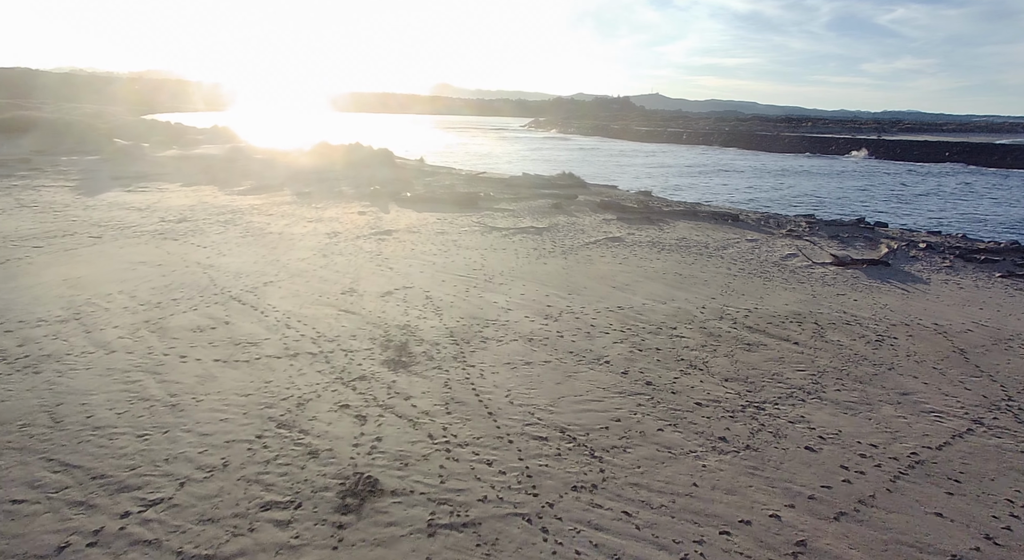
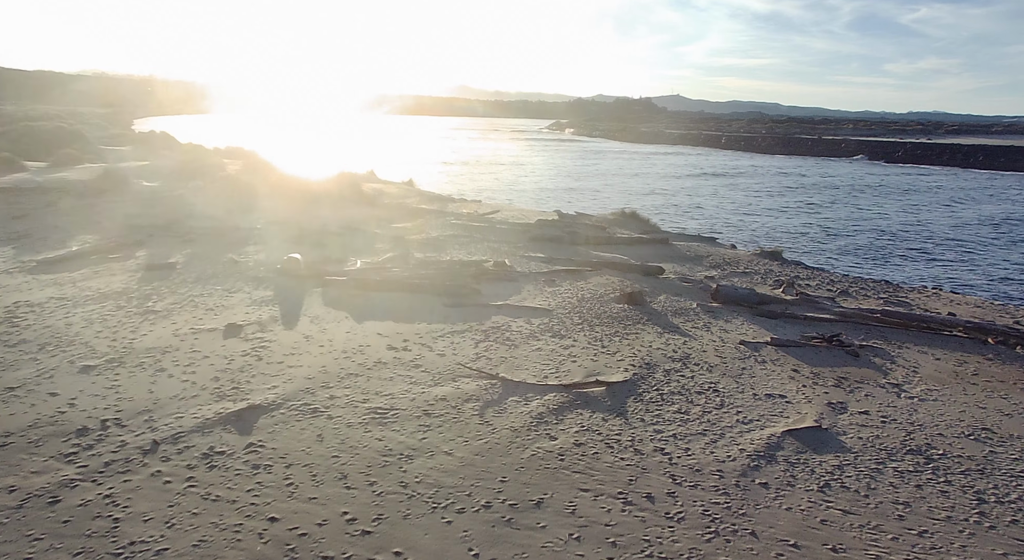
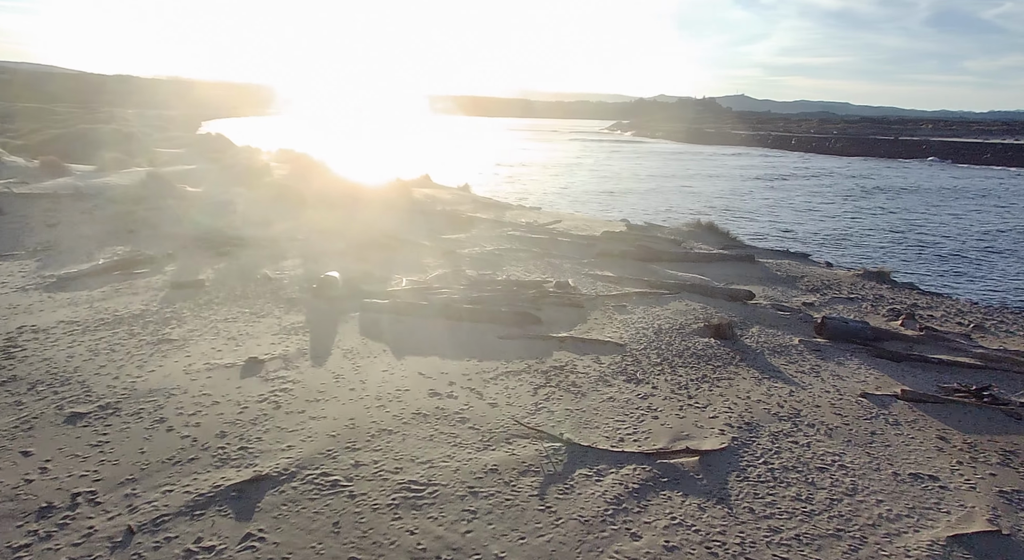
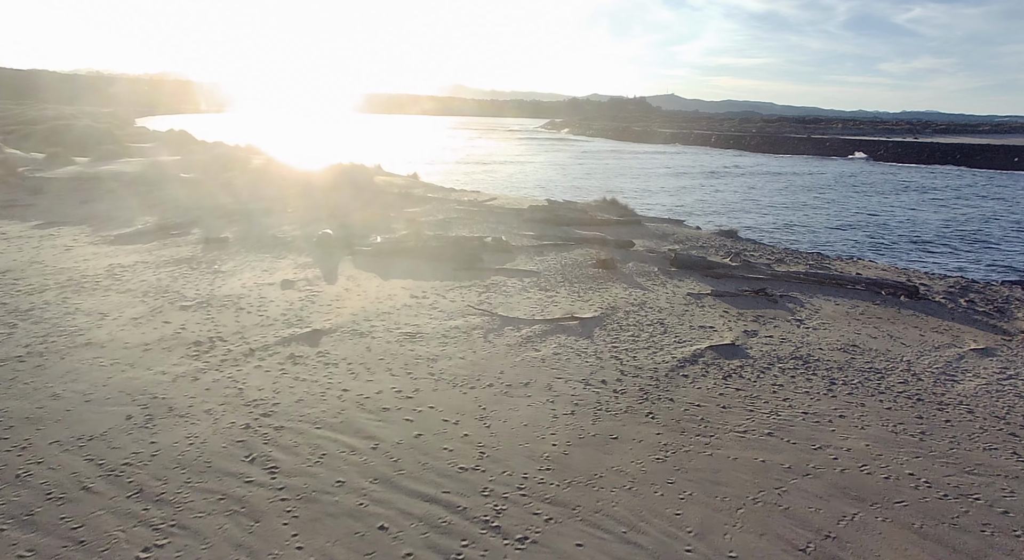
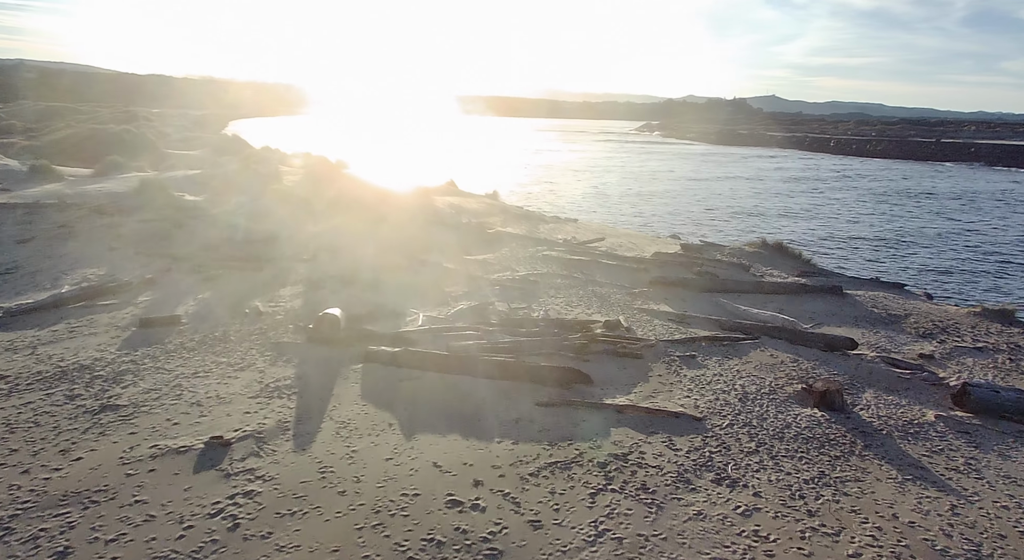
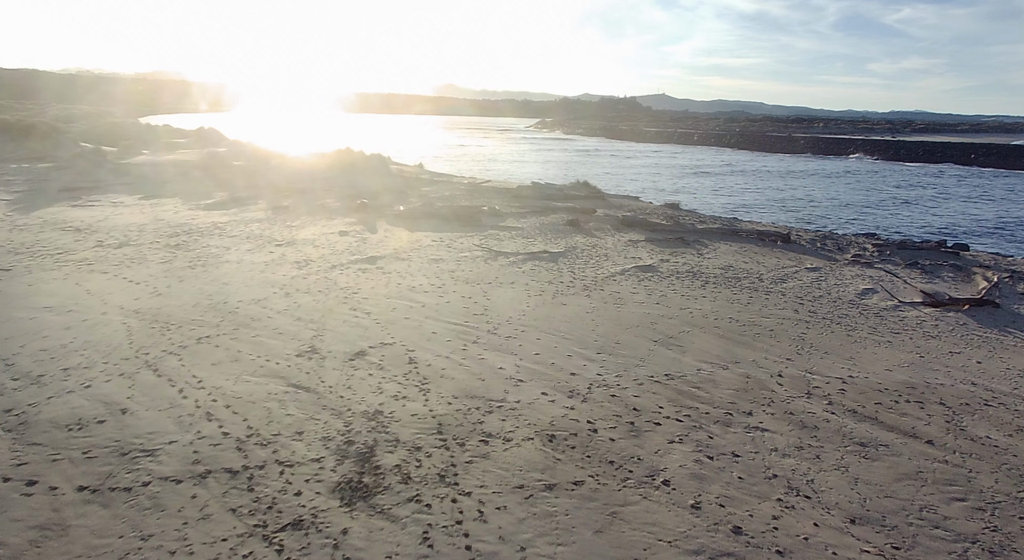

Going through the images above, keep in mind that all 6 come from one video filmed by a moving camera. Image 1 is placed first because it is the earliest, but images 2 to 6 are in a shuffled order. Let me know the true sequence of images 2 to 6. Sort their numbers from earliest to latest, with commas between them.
6, 4, 2, 3, 5
